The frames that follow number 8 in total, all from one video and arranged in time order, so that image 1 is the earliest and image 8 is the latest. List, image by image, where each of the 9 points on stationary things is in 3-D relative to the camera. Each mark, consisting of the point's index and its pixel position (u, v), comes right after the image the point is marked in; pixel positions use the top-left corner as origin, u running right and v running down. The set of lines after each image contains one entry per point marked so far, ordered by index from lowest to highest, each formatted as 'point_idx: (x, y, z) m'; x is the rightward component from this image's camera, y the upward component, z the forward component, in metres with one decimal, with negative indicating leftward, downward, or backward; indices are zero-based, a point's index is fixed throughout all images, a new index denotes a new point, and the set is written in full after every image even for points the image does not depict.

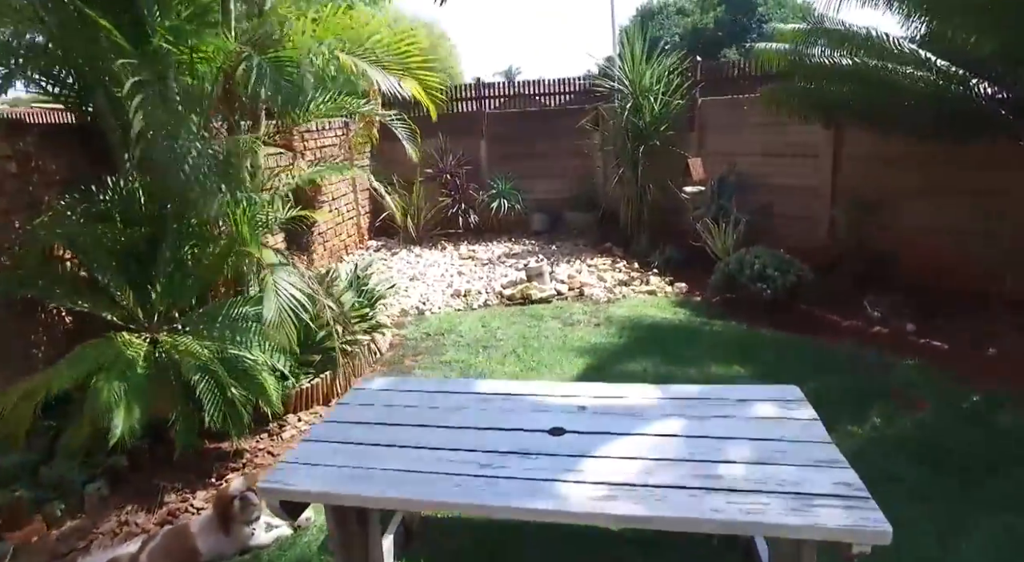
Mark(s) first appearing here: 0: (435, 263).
0: (-0.9, +0.2, +7.4) m
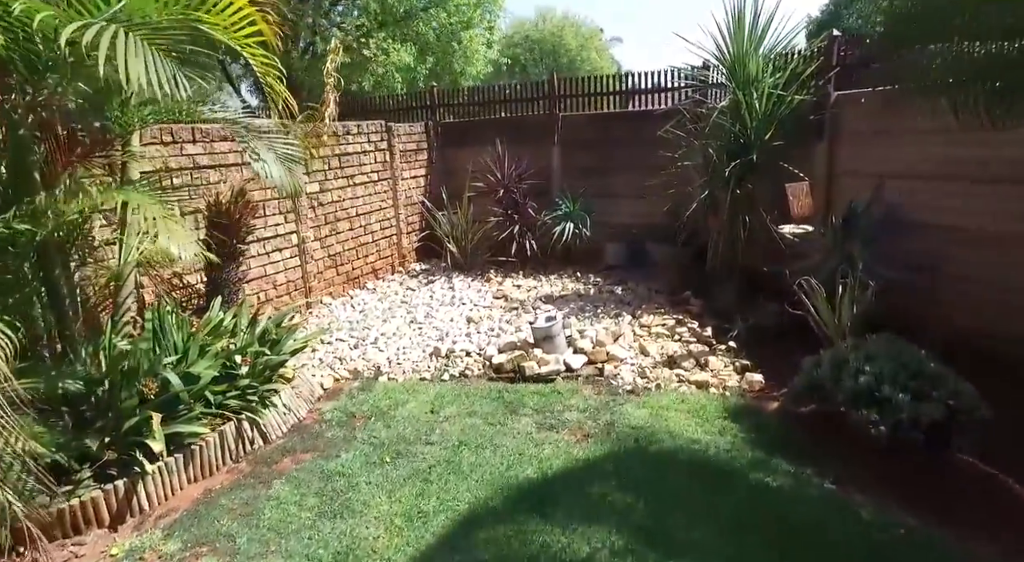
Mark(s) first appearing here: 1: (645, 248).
0: (-0.5, -0.2, +5.9) m
1: (+1.4, +0.4, +6.7) m
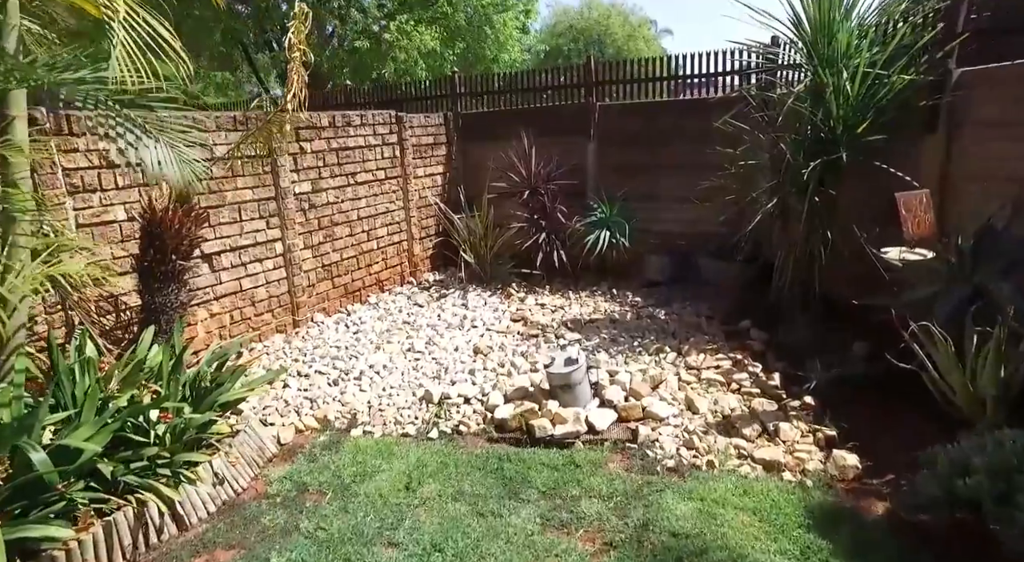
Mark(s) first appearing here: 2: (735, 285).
0: (-0.3, -0.3, +5.0) m
1: (+1.6, +0.2, +5.7) m
2: (+1.8, 0.0, +5.0) m
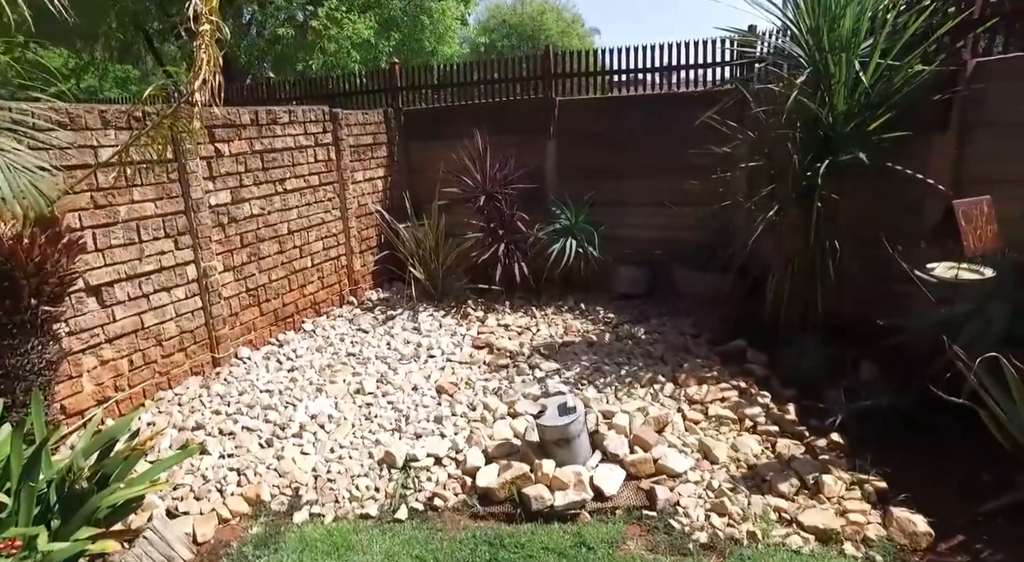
0: (-0.6, -0.5, +4.3) m
1: (+1.3, +0.1, +5.2) m
2: (+1.5, -0.1, +4.5) m
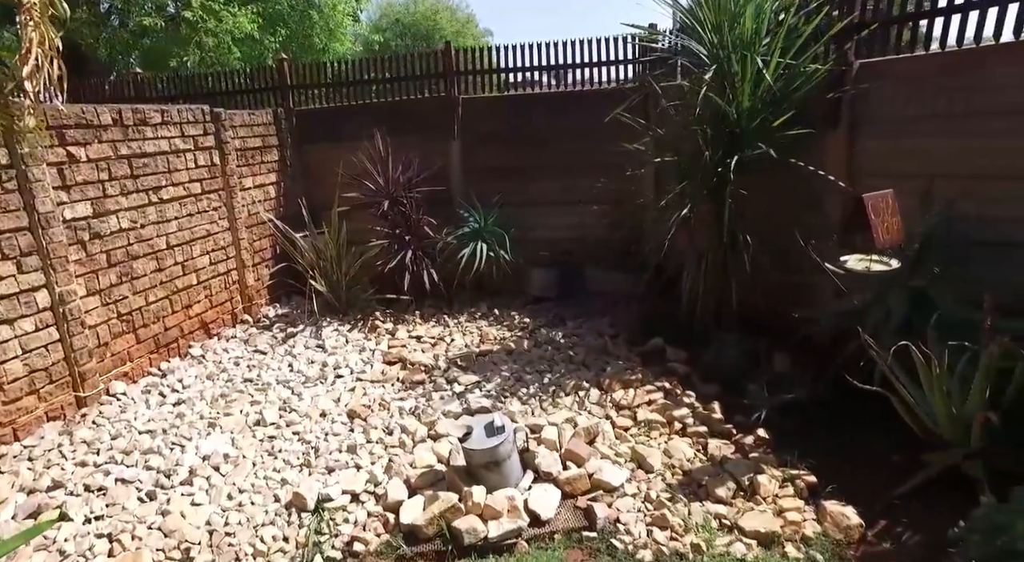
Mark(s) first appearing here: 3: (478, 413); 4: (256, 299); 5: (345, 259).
0: (-1.1, -0.6, +3.9) m
1: (+0.6, +0.1, +5.1) m
2: (+0.9, -0.1, +4.5) m
3: (-0.2, -0.7, +3.3) m
4: (-2.0, -0.1, +5.1) m
5: (-1.3, +0.1, +5.0) m
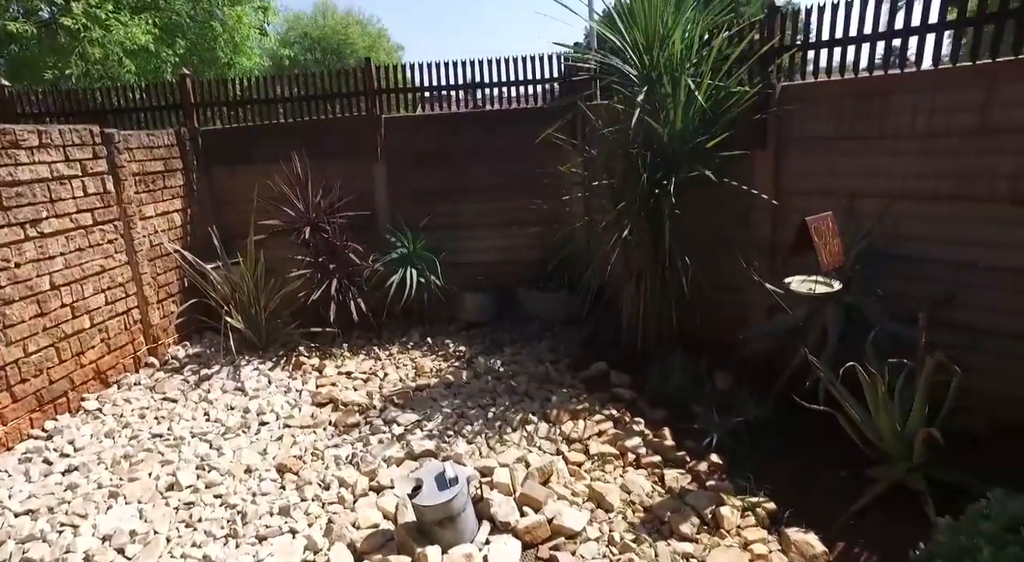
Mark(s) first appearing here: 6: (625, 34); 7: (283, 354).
0: (-1.4, -0.8, +3.6) m
1: (+0.1, -0.1, +5.0) m
2: (+0.5, -0.3, +4.4) m
3: (-0.4, -0.8, +3.1) m
4: (-2.5, -0.4, +4.6) m
5: (-1.8, -0.1, +4.6) m
6: (+0.7, +1.4, +3.5) m
7: (-1.6, -0.5, +4.5) m
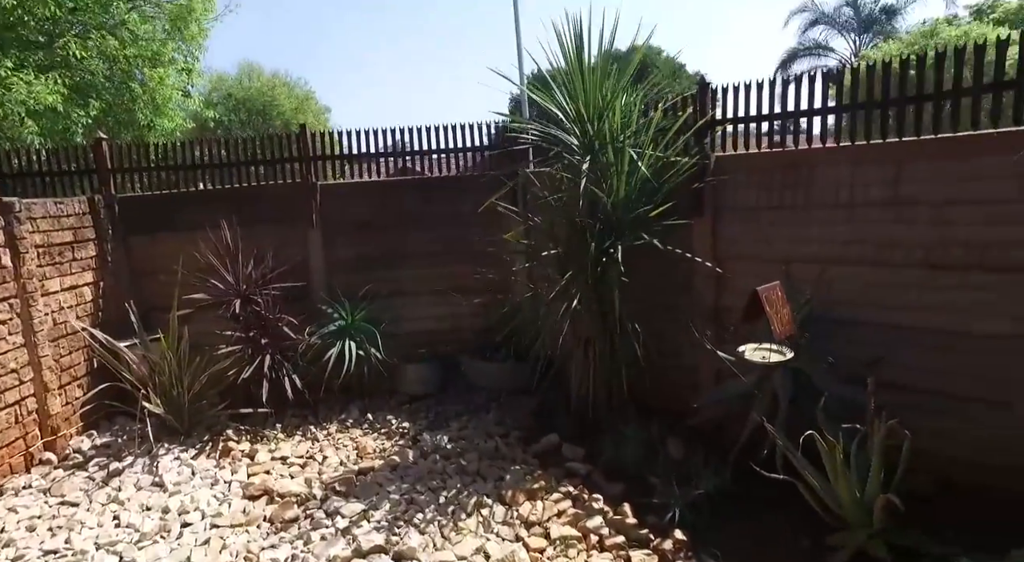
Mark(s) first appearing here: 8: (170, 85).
0: (-1.7, -1.2, +3.2) m
1: (-0.4, -0.6, +4.8) m
2: (+0.1, -0.7, +4.3) m
3: (-0.6, -1.2, +2.8) m
4: (-2.9, -1.0, +4.1) m
5: (-2.2, -0.7, +4.3) m
6: (+0.4, +1.0, +3.5) m
7: (-2.0, -1.0, +4.1) m
8: (-4.4, +2.5, +8.2) m
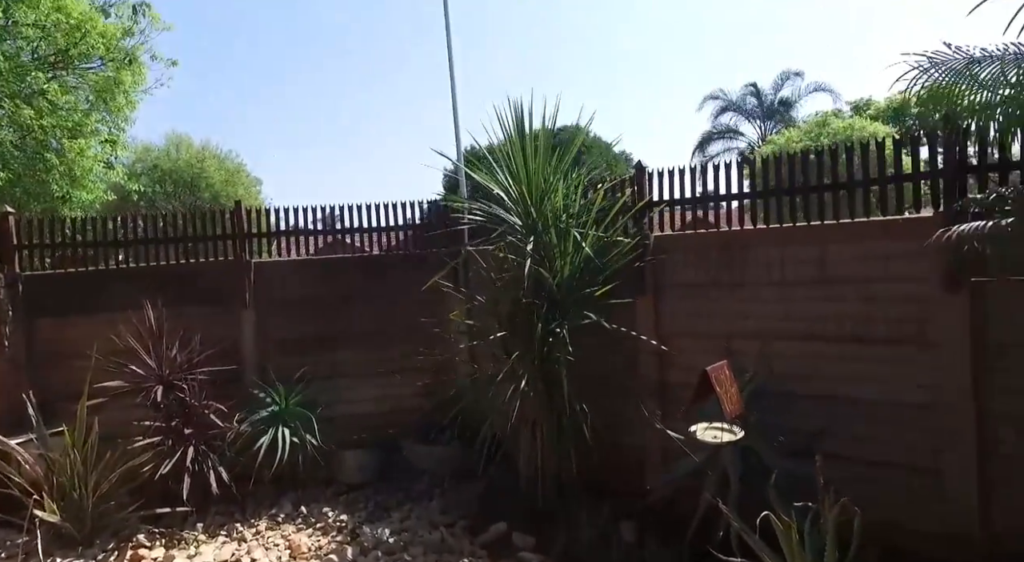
0: (-1.9, -1.6, +2.8) m
1: (-0.8, -1.2, +4.6) m
2: (-0.2, -1.2, +4.1) m
3: (-0.8, -1.6, +2.5) m
4: (-3.2, -1.5, +3.6) m
5: (-2.5, -1.2, +3.9) m
6: (+0.1, +0.6, +3.6) m
7: (-2.3, -1.5, +3.7) m
8: (-5.2, +1.5, +7.8) m
